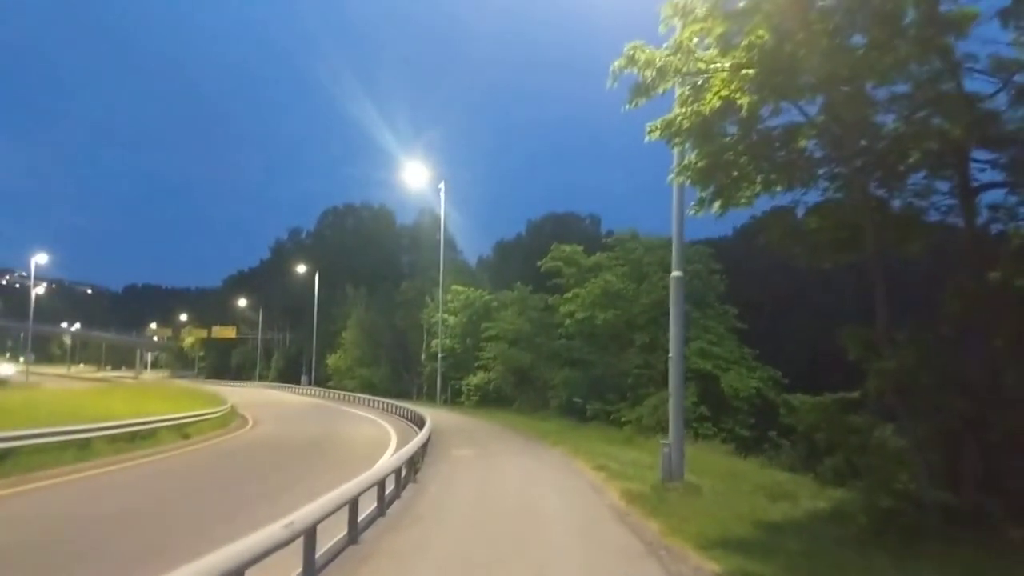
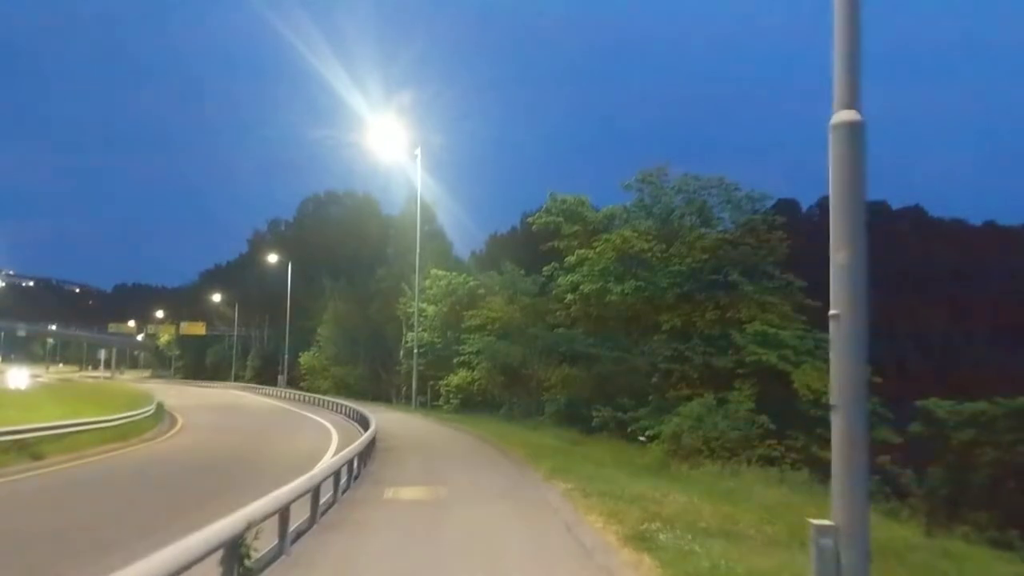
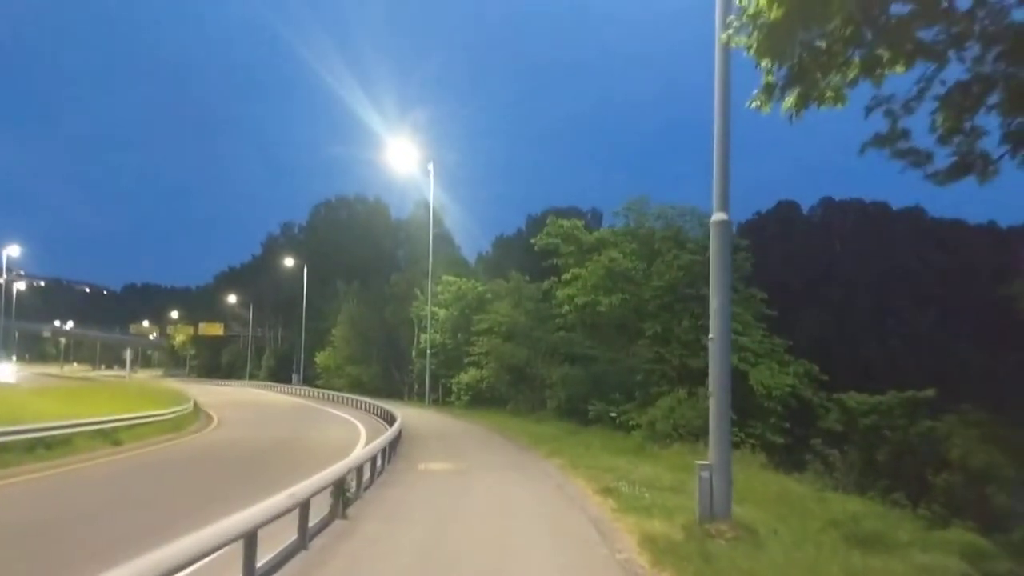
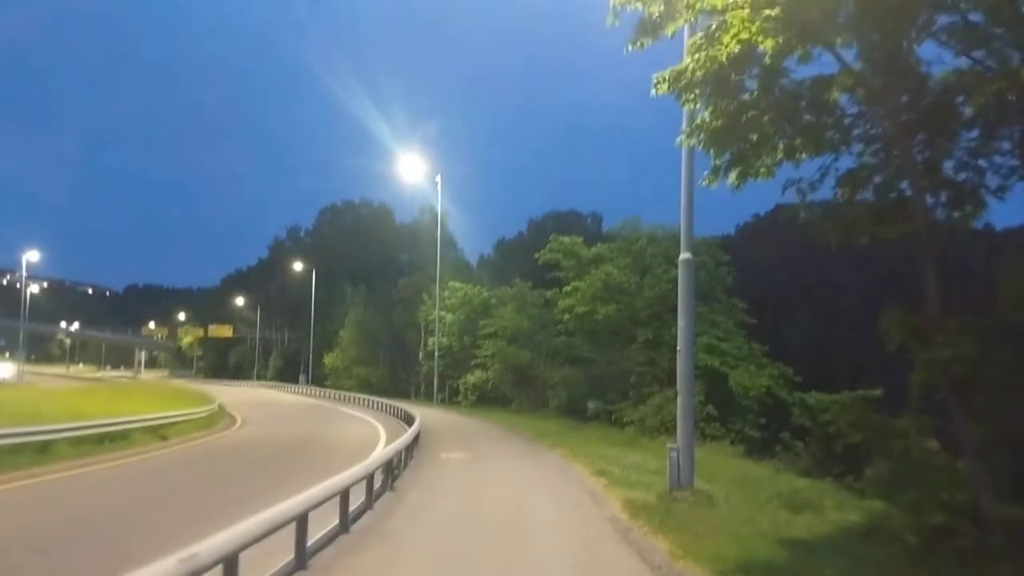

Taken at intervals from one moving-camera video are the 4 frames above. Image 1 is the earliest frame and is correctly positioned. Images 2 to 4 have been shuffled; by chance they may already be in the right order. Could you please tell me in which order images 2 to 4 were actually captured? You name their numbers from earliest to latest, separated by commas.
4, 3, 2
